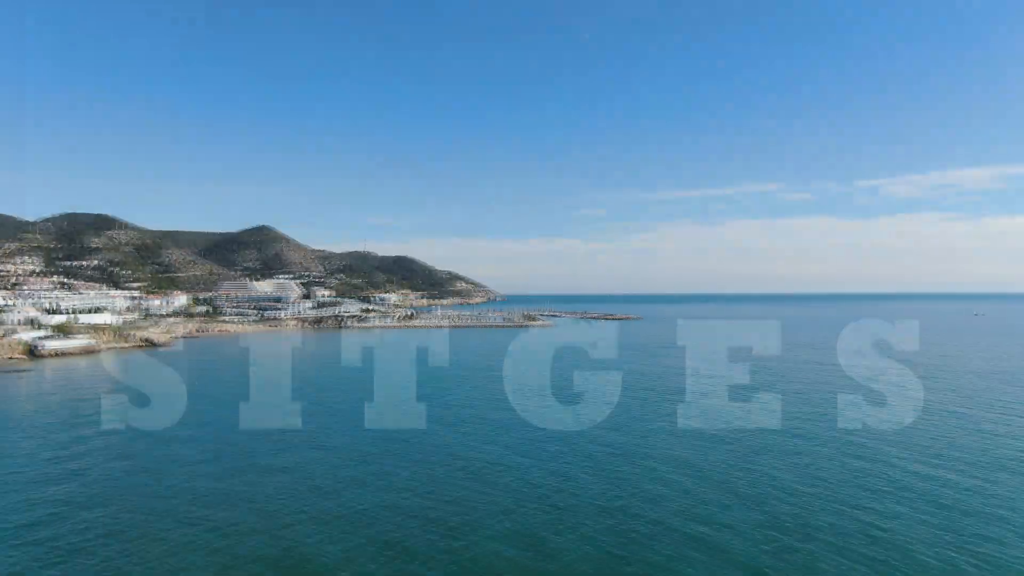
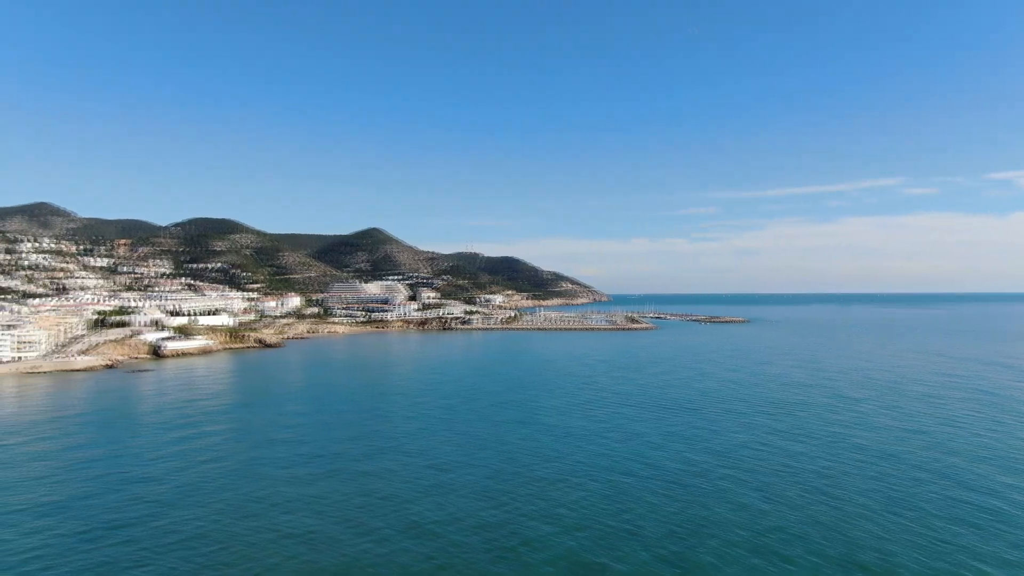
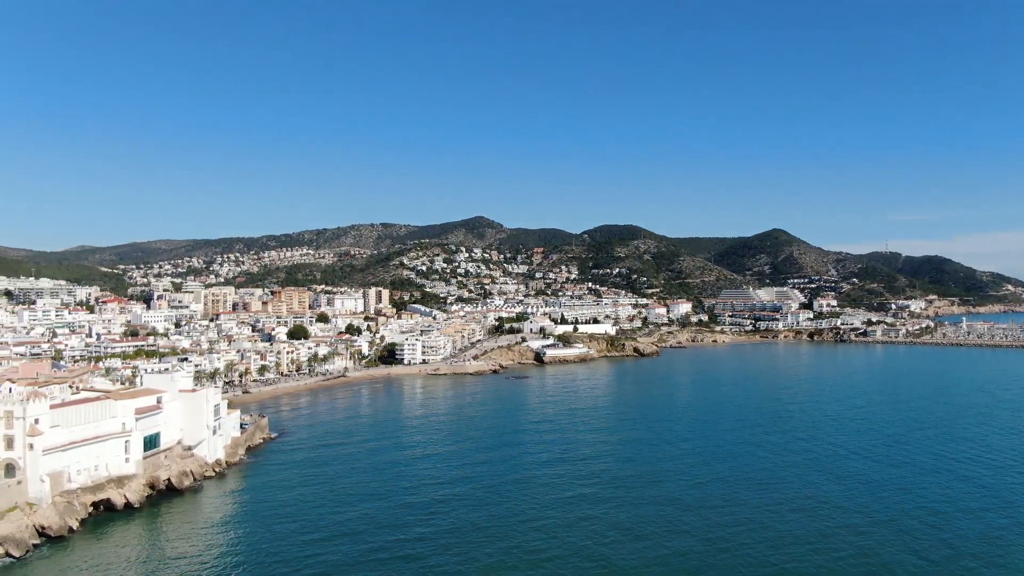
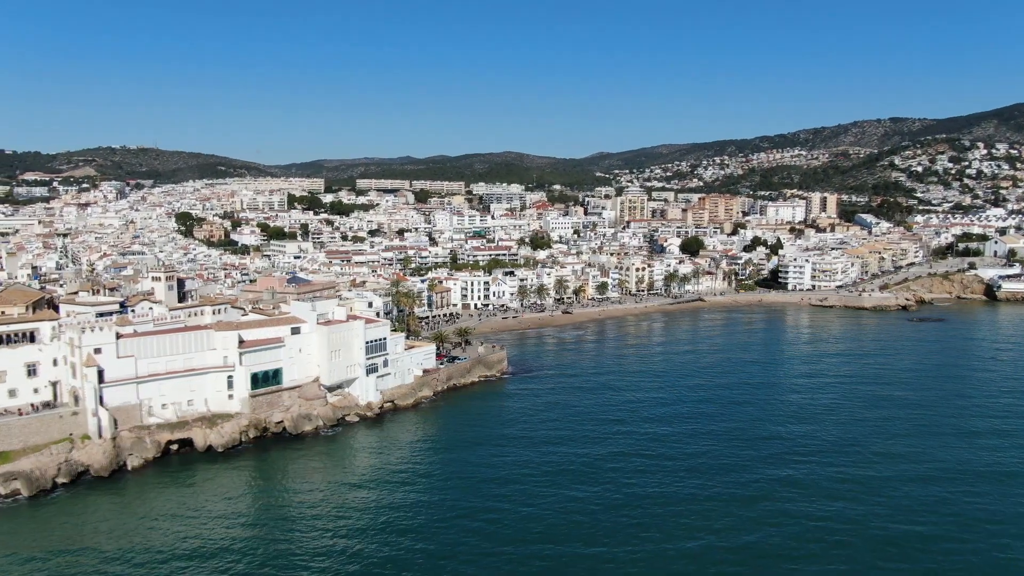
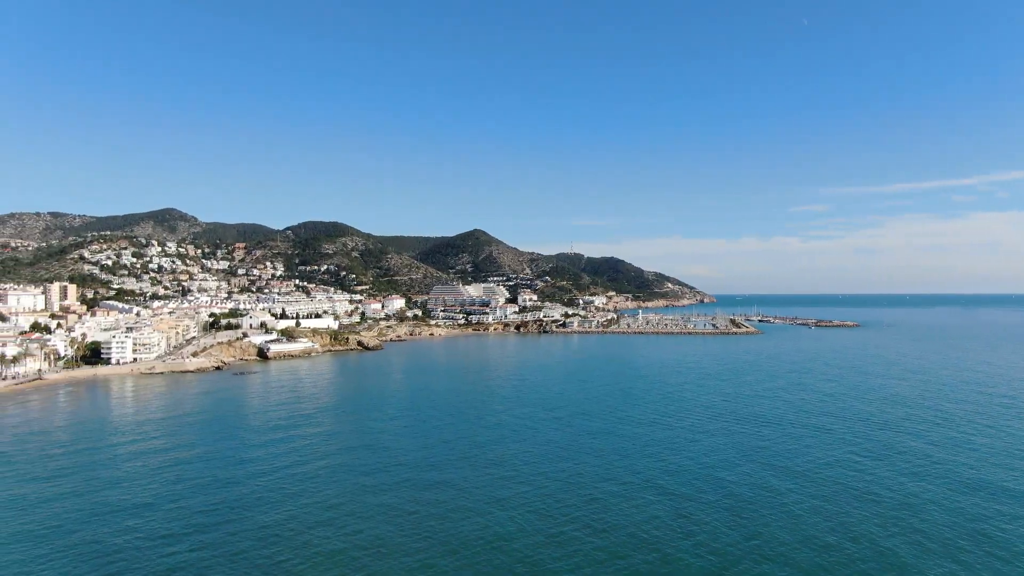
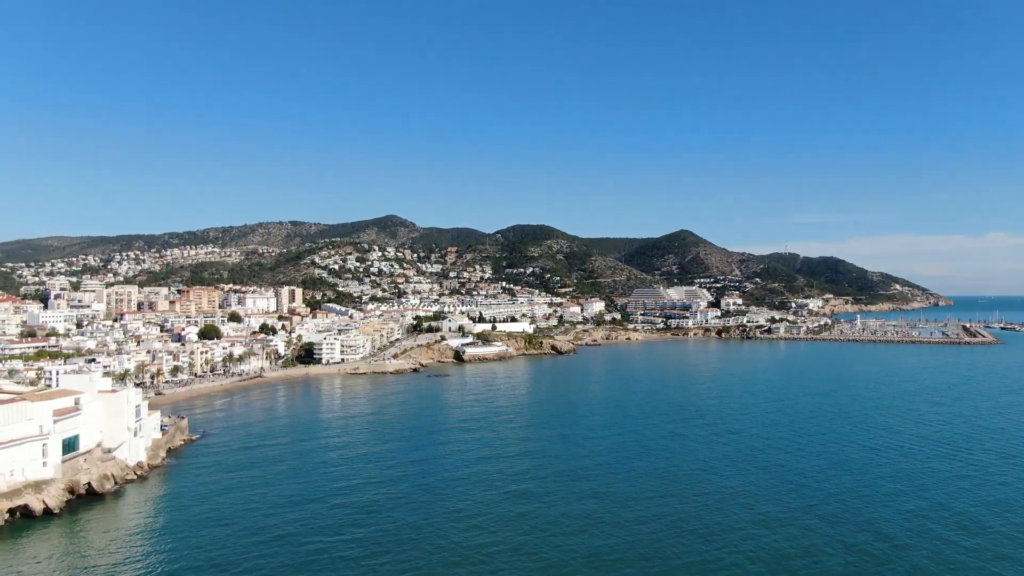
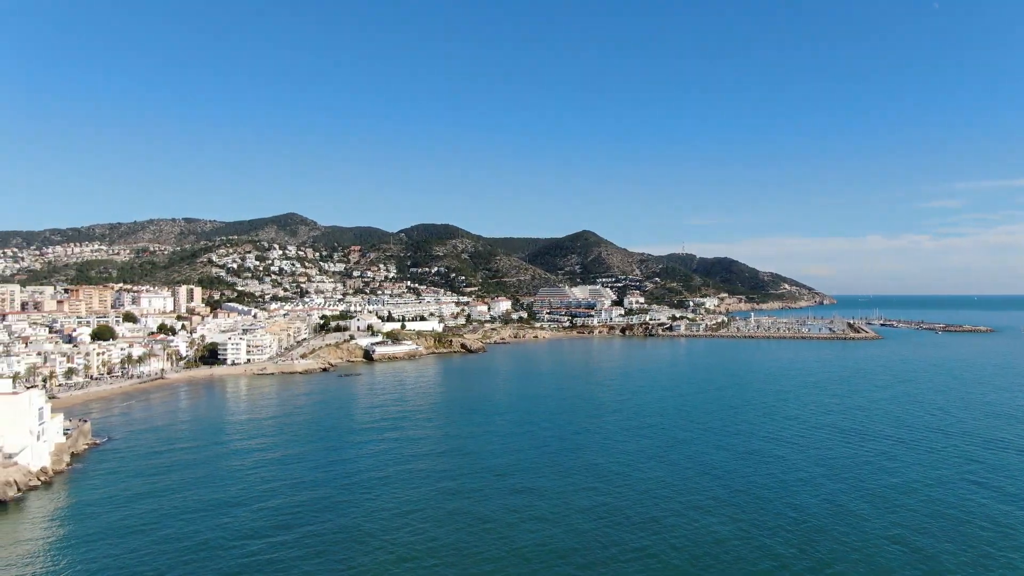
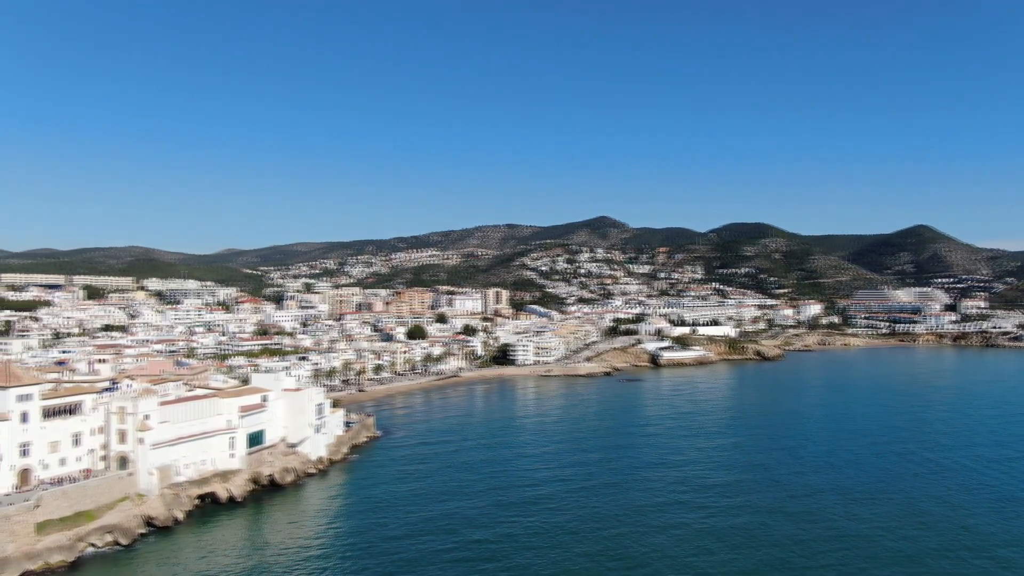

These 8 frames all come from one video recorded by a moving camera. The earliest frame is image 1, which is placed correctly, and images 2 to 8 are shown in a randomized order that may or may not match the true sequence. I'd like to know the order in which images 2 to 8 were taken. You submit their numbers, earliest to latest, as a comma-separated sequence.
2, 5, 7, 6, 3, 8, 4
